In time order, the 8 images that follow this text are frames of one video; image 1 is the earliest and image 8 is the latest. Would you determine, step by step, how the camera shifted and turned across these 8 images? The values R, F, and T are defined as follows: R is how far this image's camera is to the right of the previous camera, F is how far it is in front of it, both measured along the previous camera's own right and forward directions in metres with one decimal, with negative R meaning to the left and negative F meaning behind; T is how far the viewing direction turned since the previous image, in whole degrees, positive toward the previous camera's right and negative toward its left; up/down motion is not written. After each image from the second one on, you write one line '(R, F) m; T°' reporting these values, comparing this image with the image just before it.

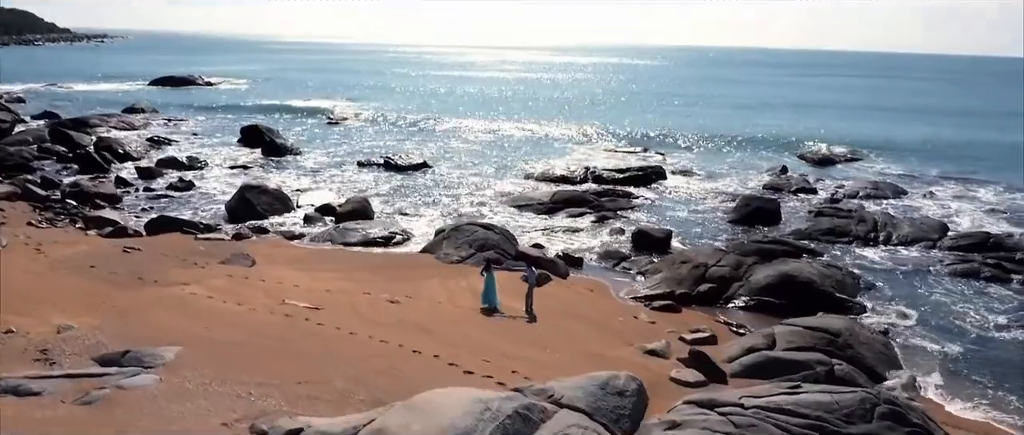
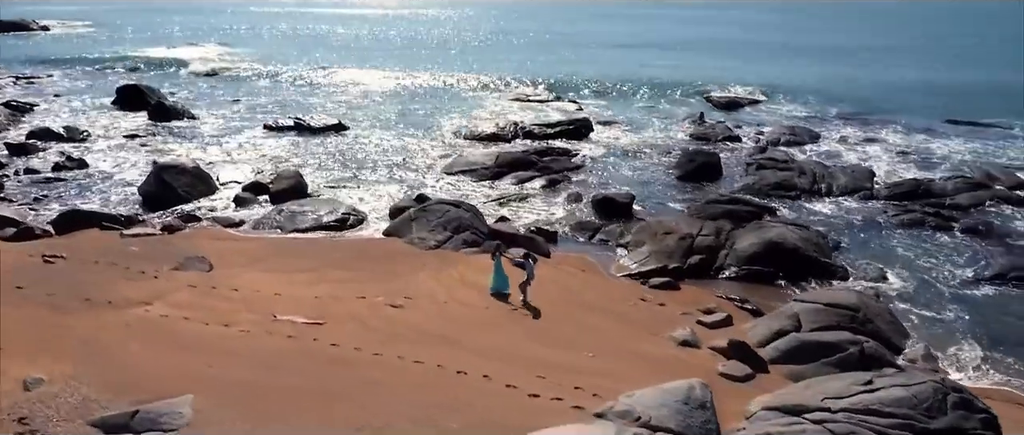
(-2.5, +1.3) m; +10°
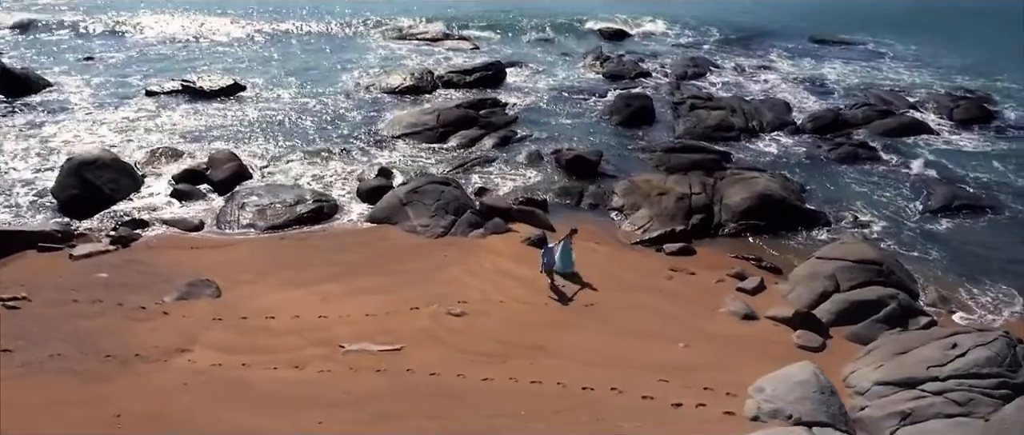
(-3.7, +1.1) m; +13°
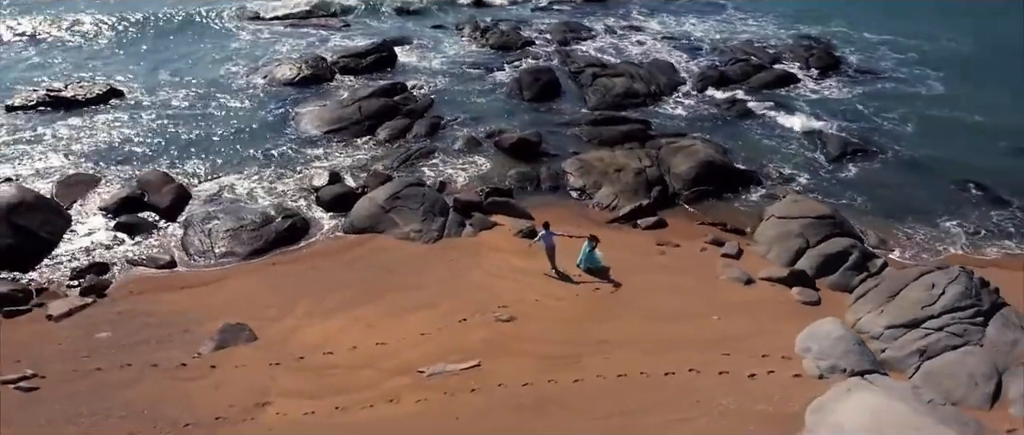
(-3.6, 0.0) m; +14°
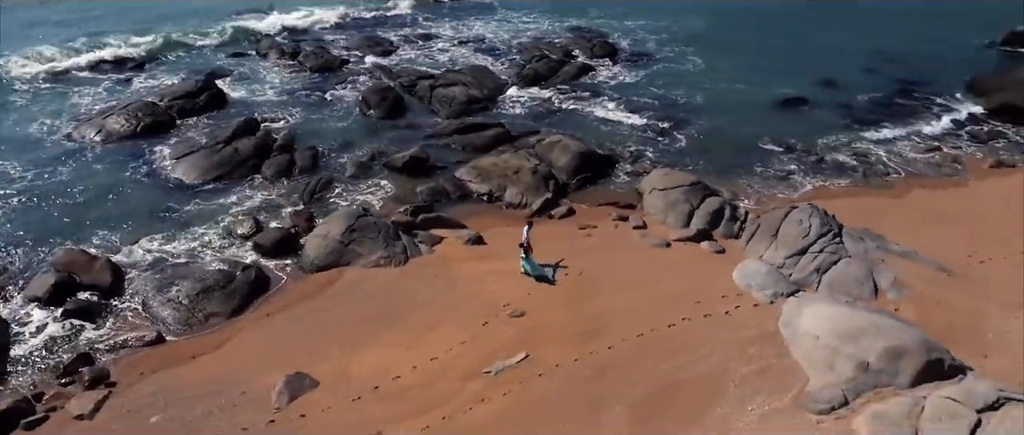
(-5.0, -1.2) m; +20°
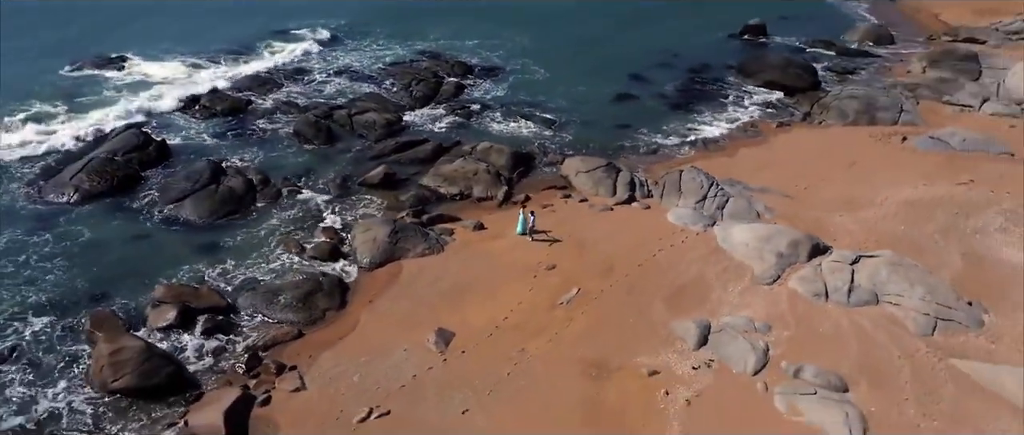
(-7.3, -4.9) m; +18°
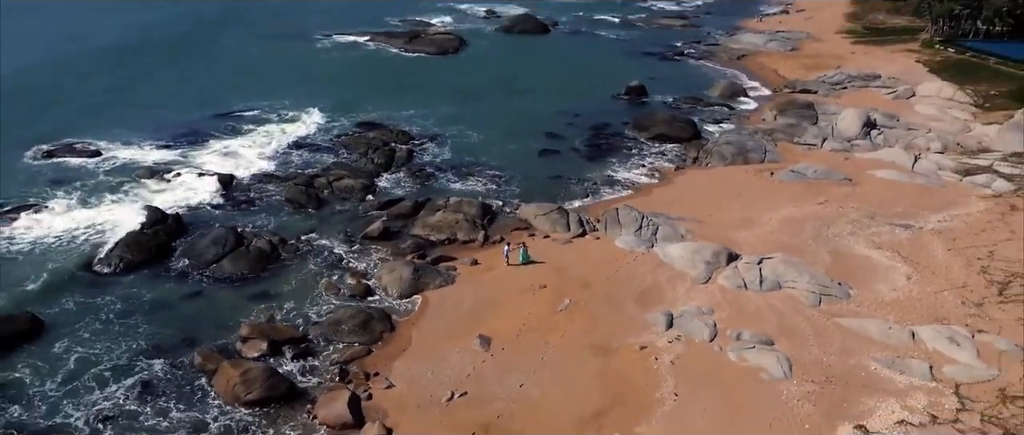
(-4.6, -6.2) m; +10°
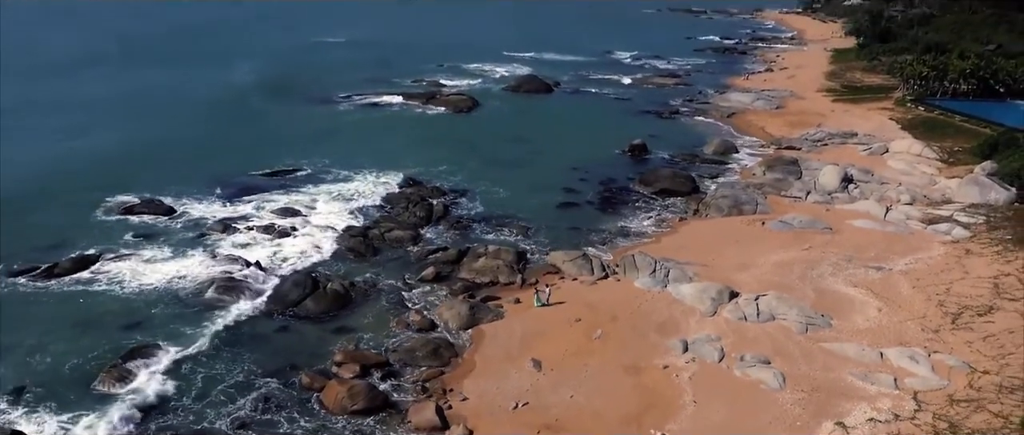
(-2.1, -5.9) m; +1°
